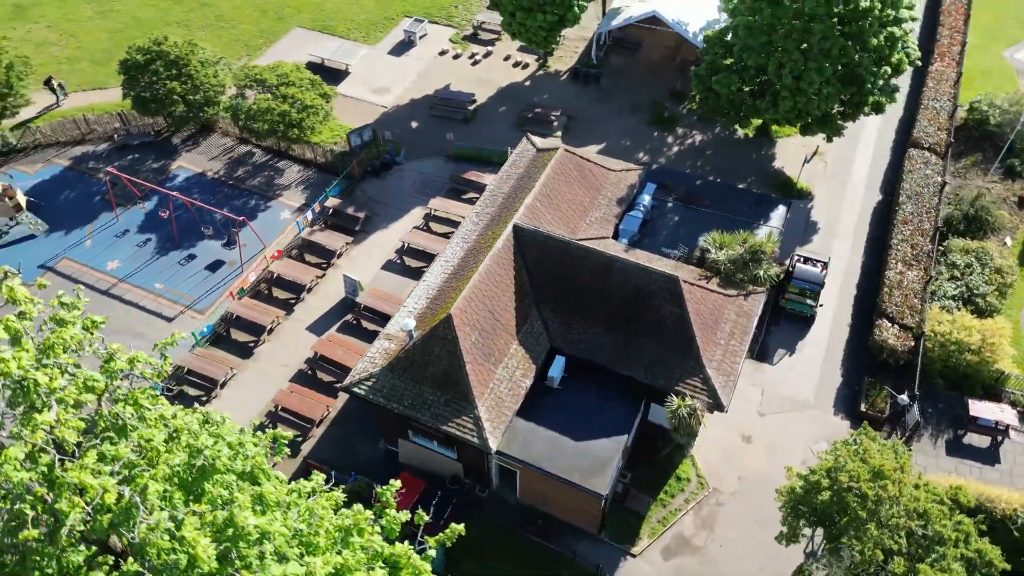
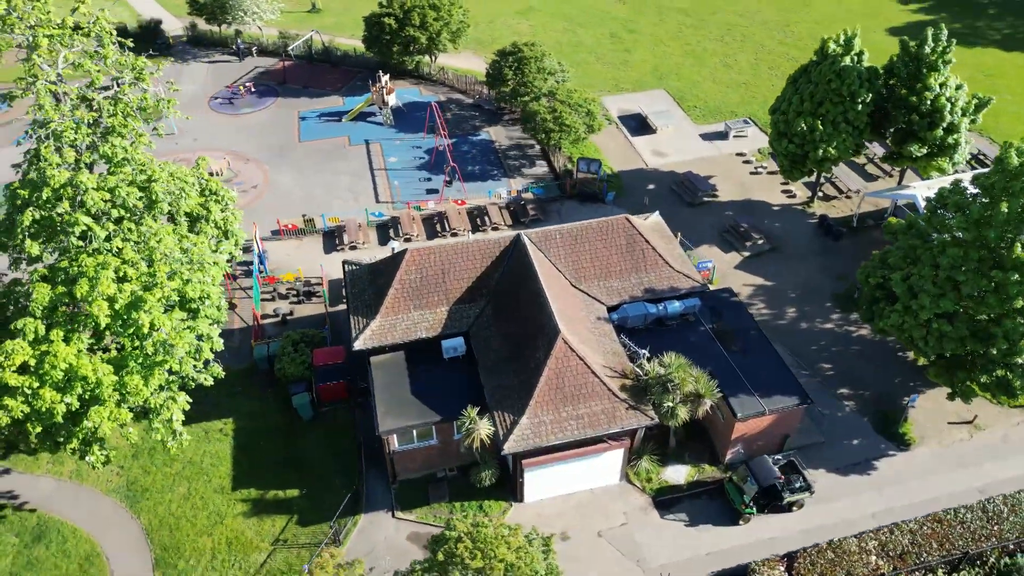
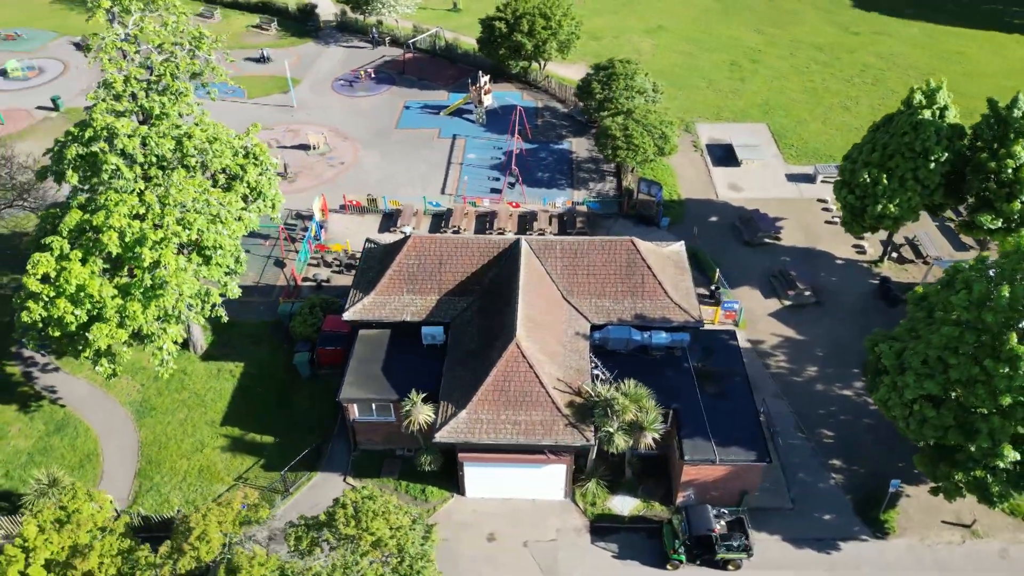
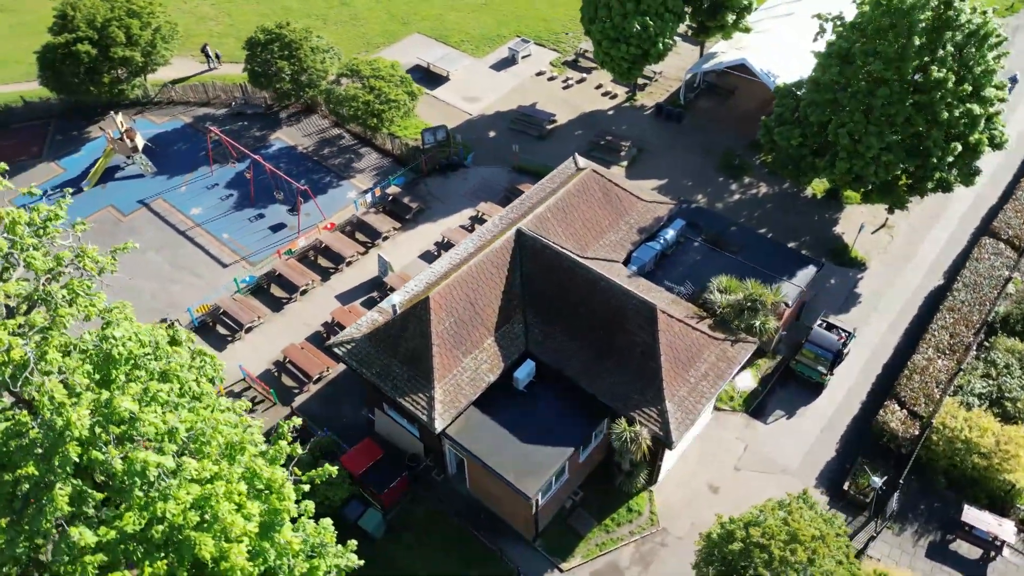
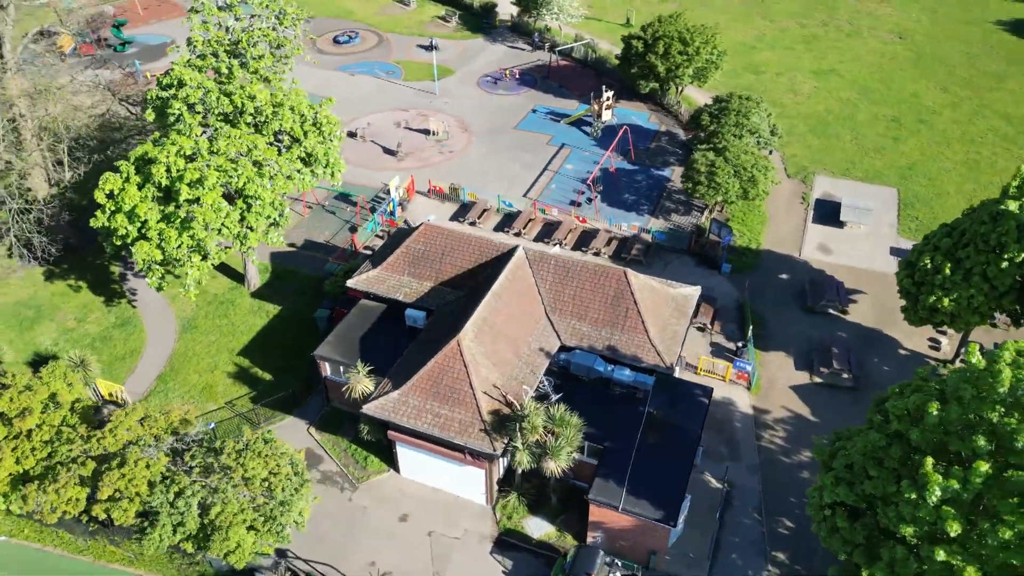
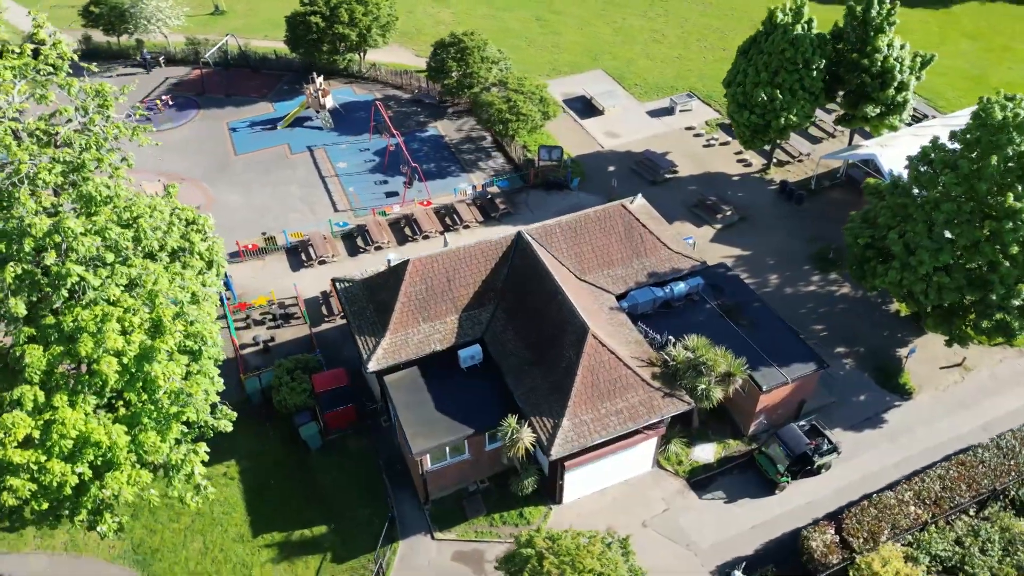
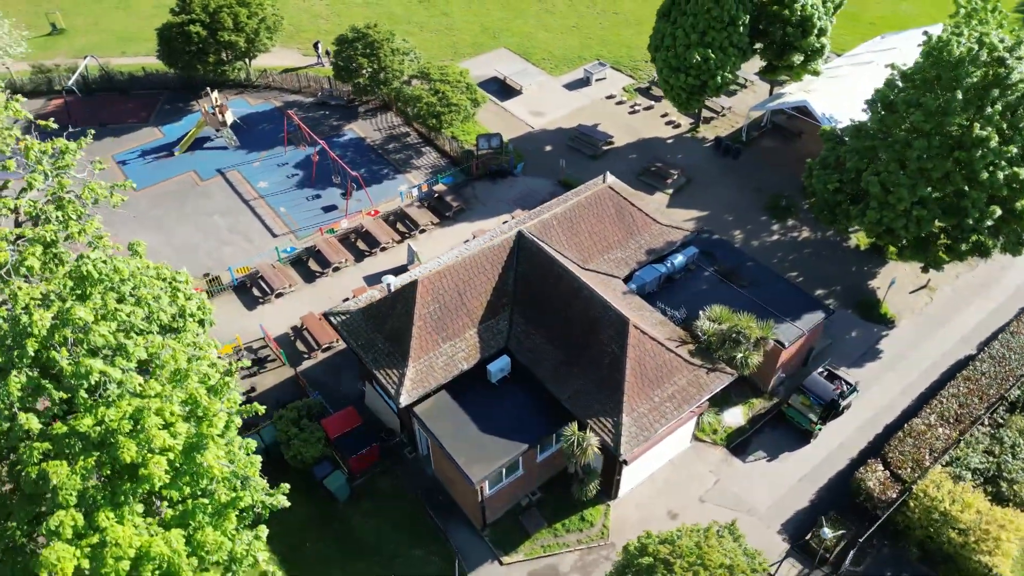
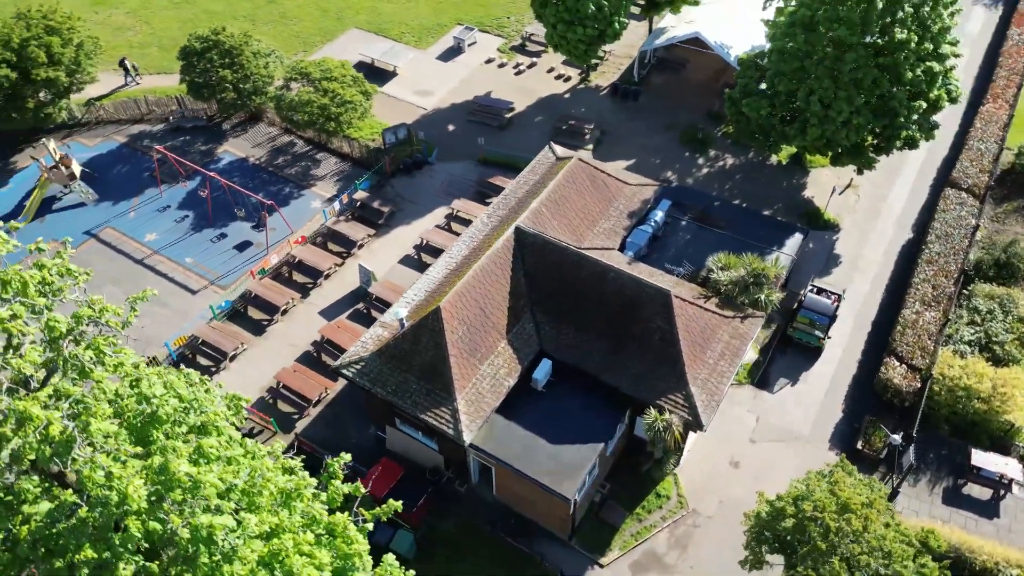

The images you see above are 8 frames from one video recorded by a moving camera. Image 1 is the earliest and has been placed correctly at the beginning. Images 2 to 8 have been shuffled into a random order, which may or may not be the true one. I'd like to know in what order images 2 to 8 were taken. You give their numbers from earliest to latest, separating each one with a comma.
8, 4, 7, 6, 2, 3, 5
